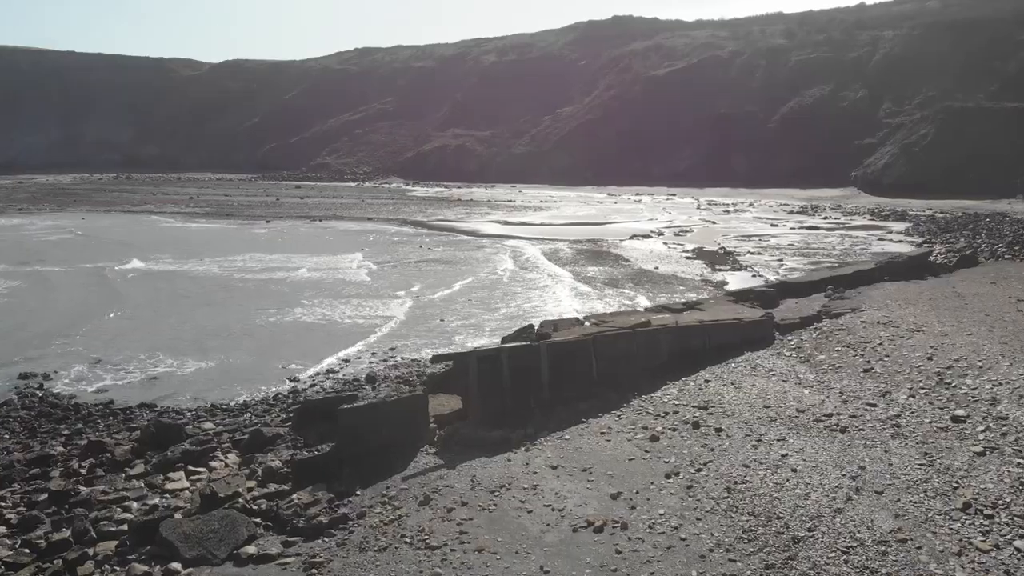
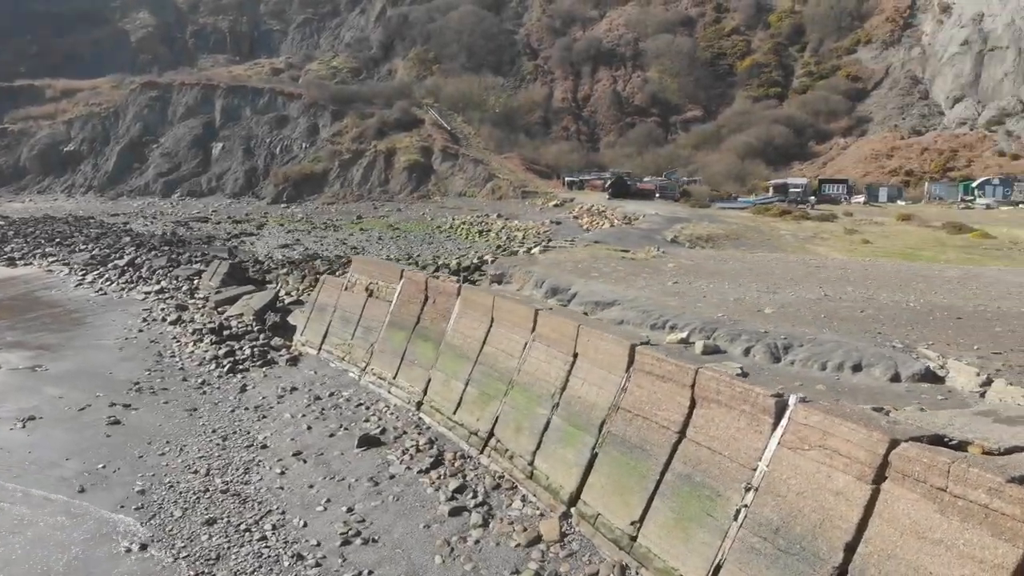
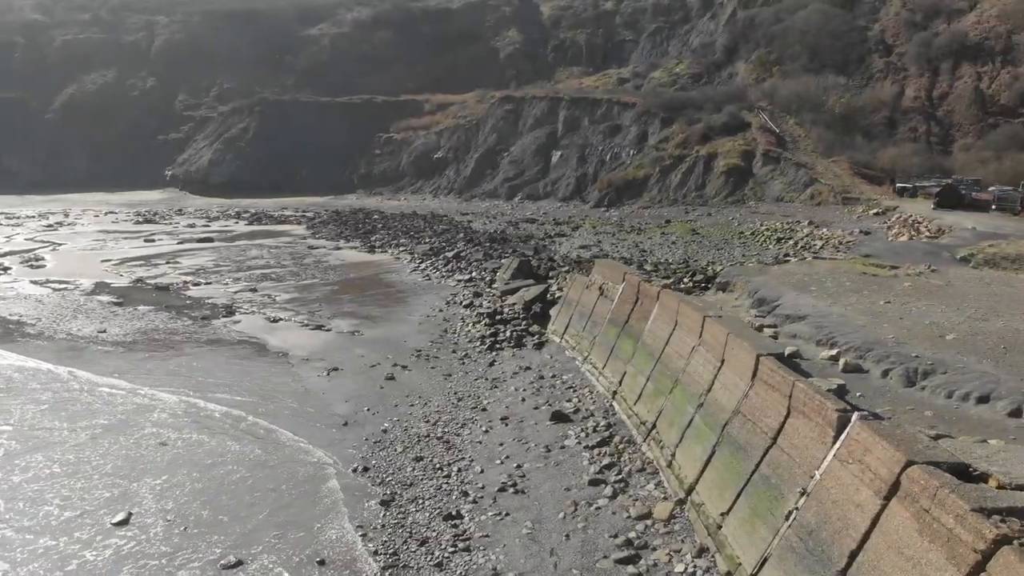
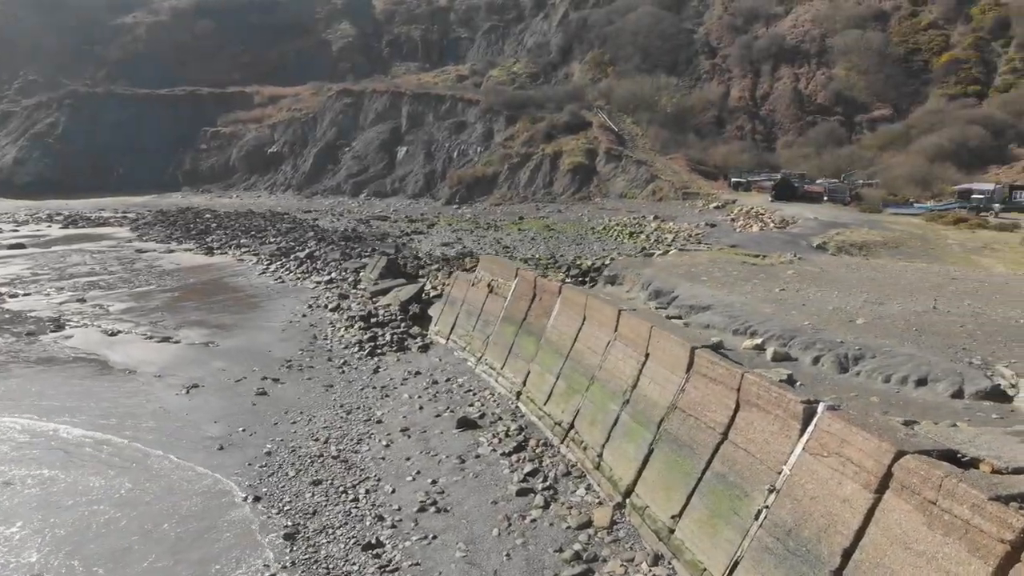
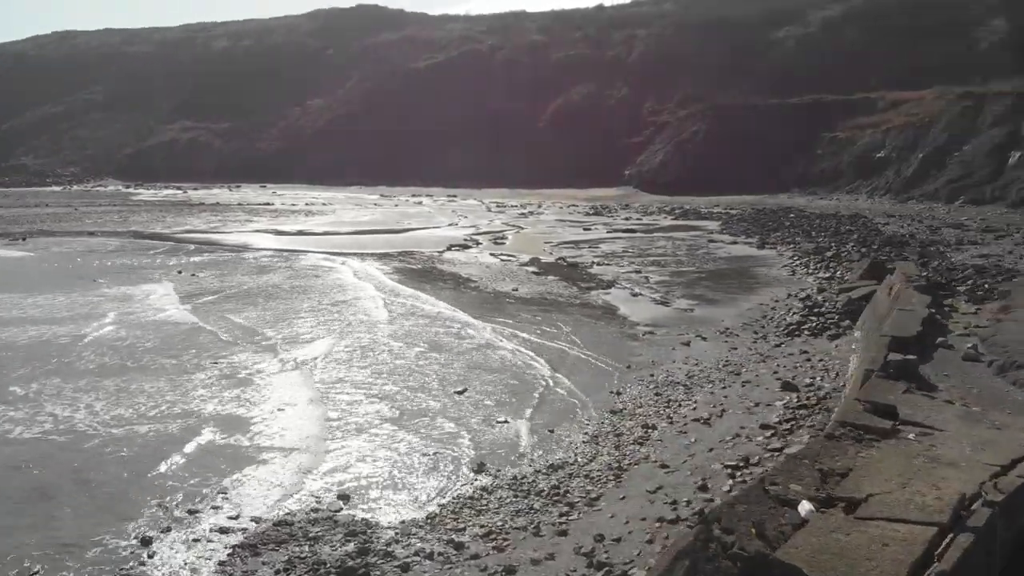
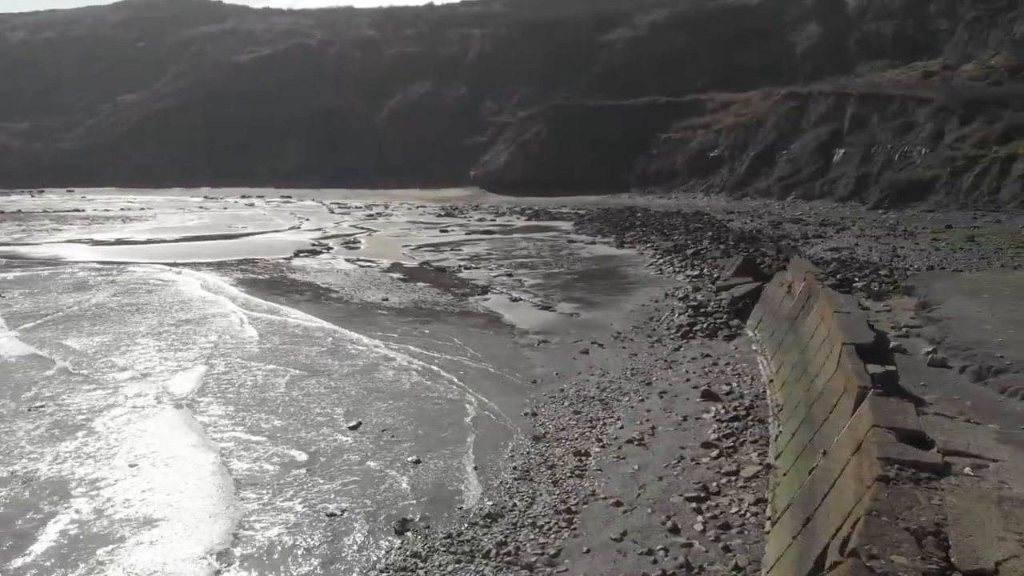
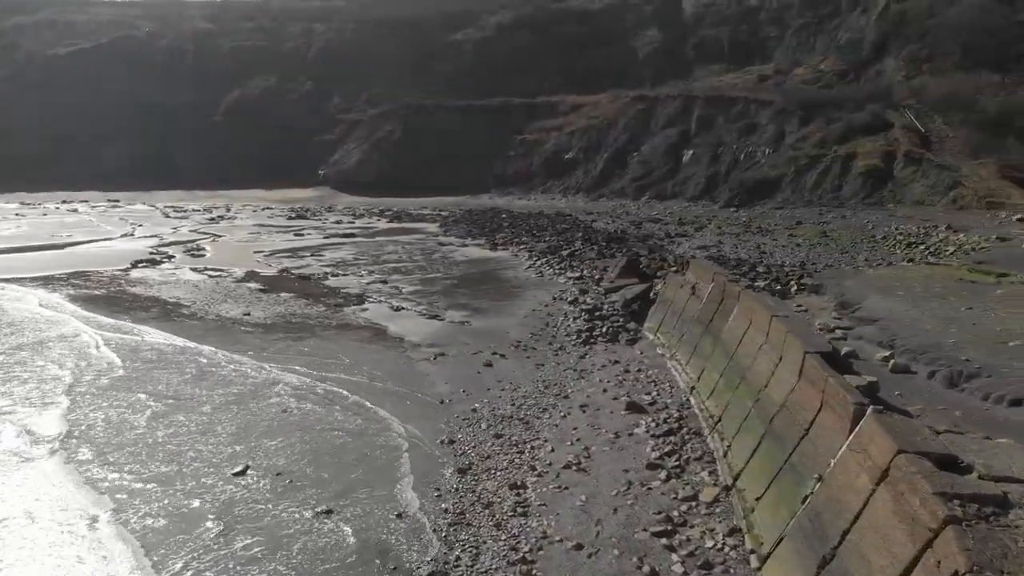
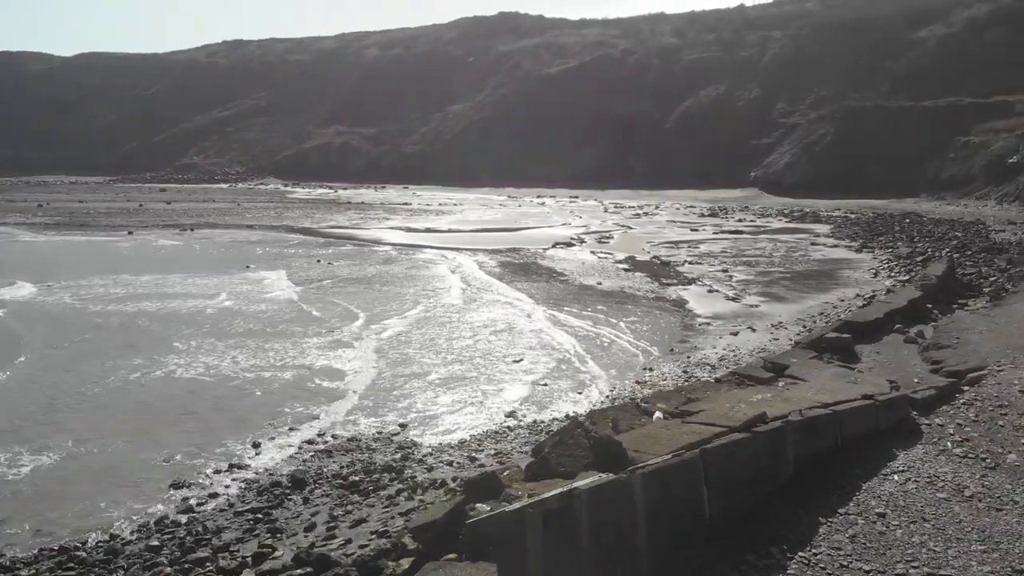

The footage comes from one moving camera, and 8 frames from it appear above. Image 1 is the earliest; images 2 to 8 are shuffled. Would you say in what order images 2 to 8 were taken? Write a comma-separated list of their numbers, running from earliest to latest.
8, 5, 6, 7, 3, 4, 2
